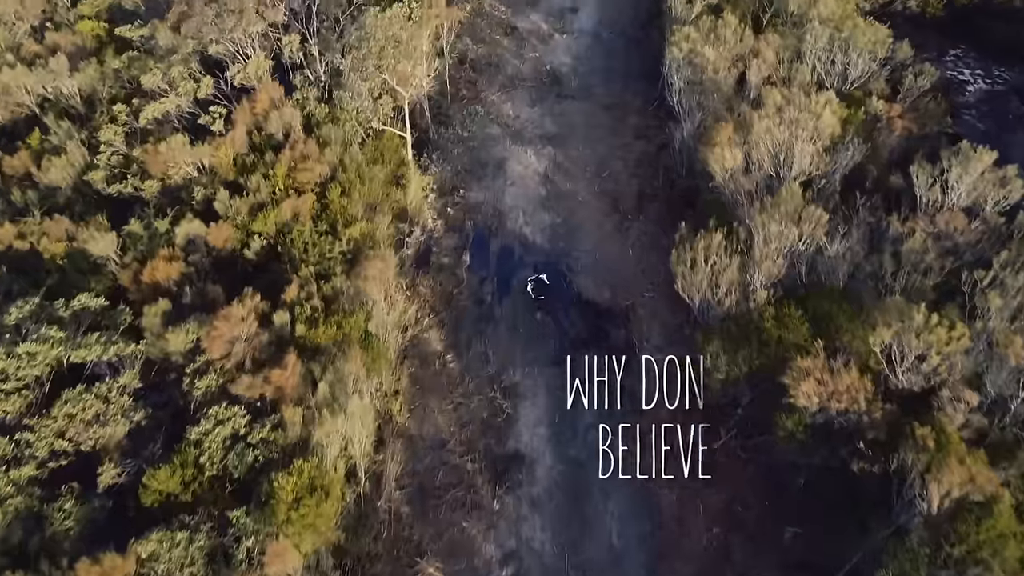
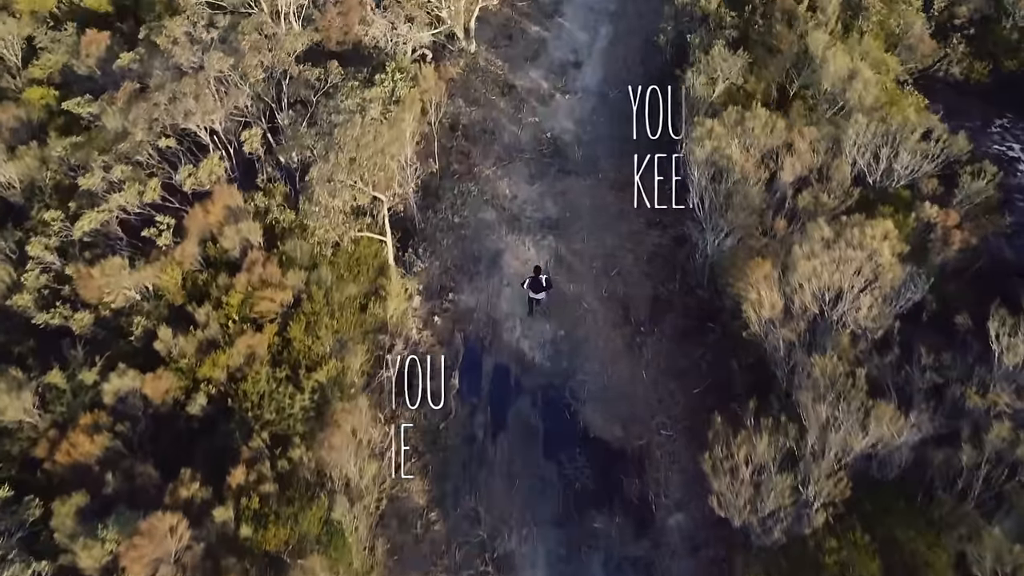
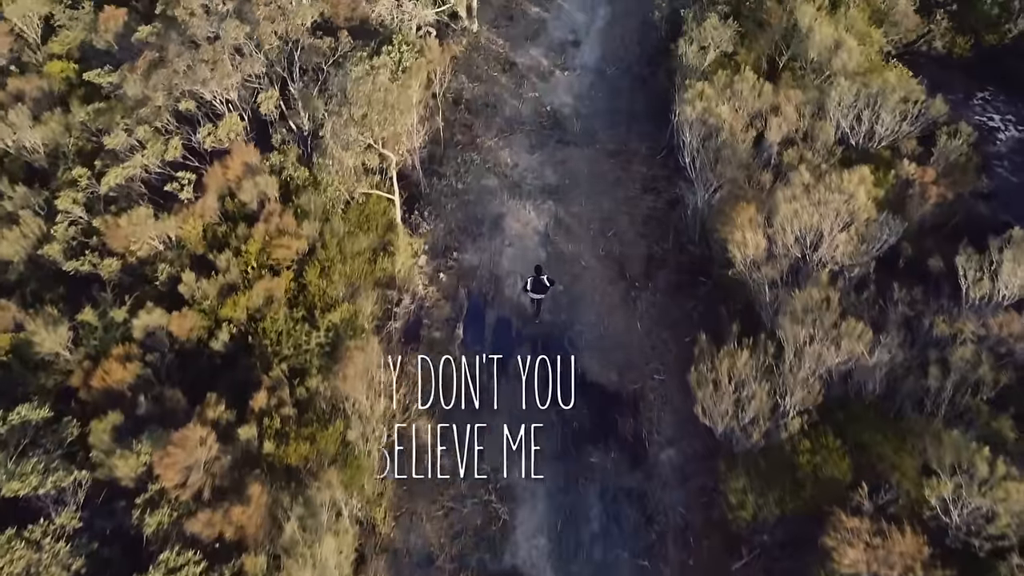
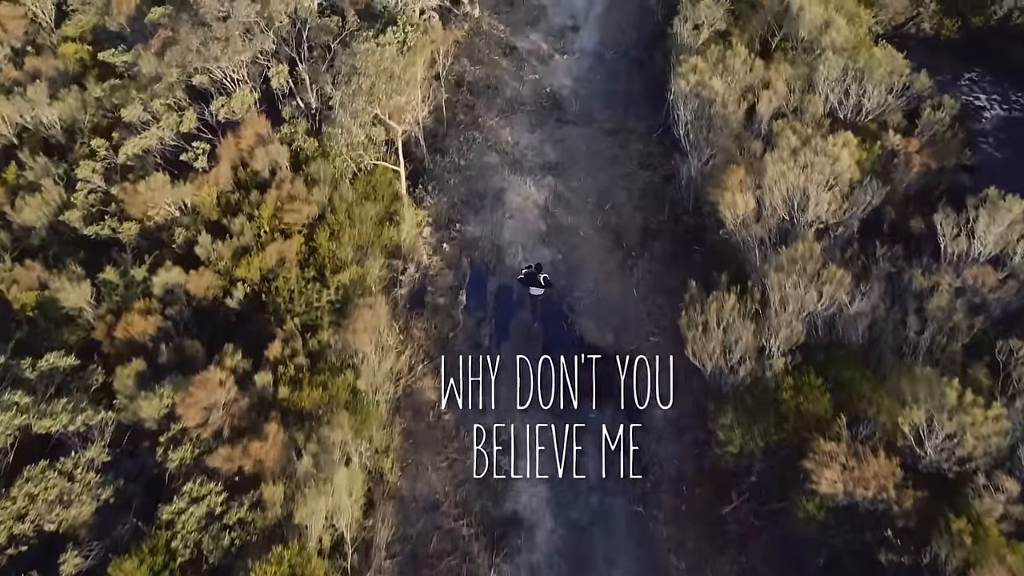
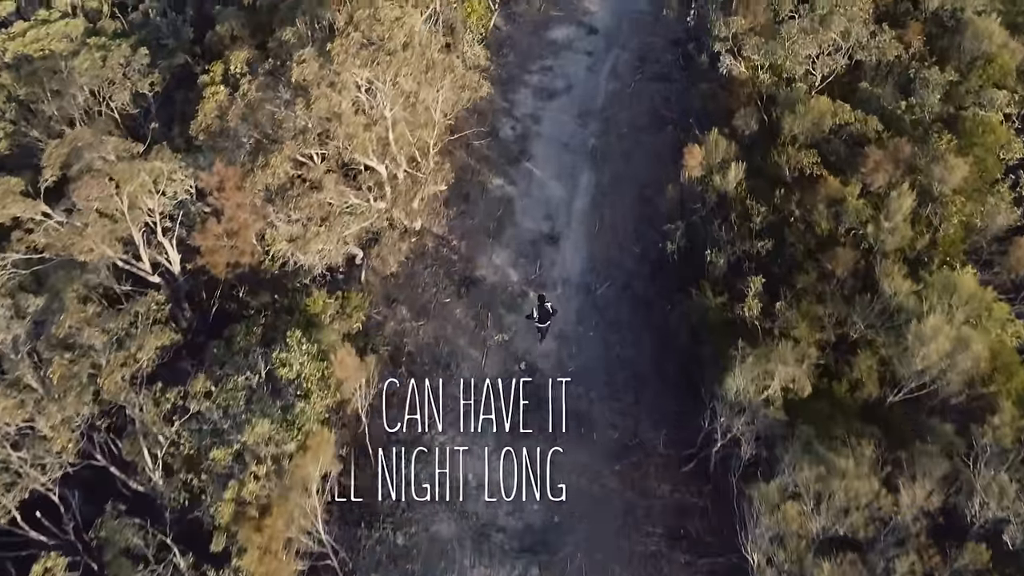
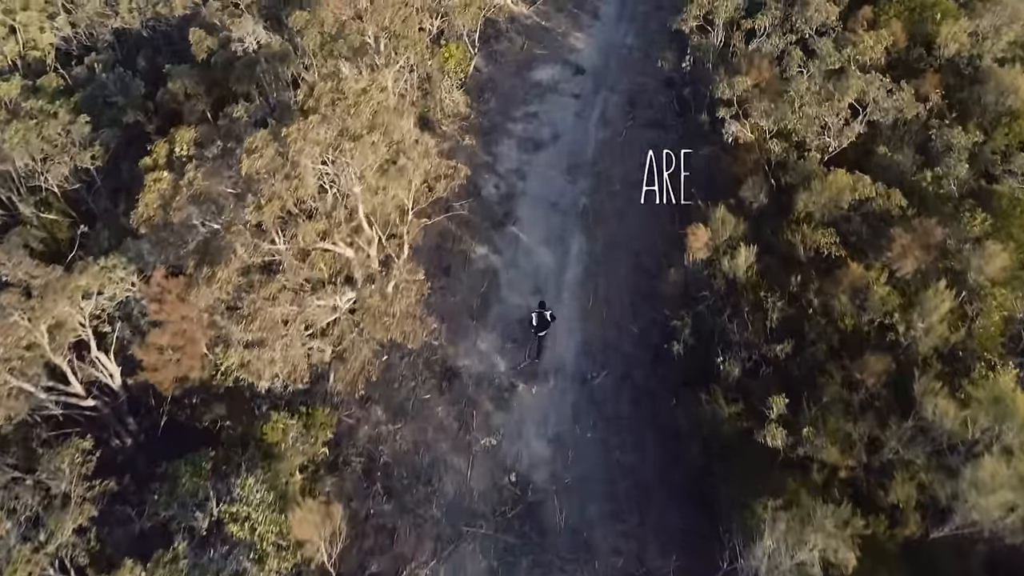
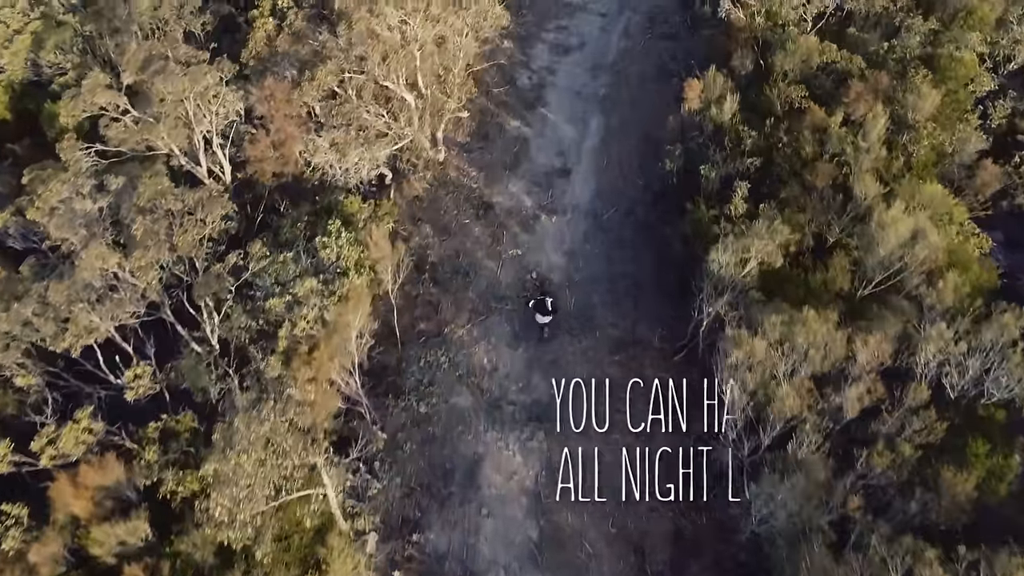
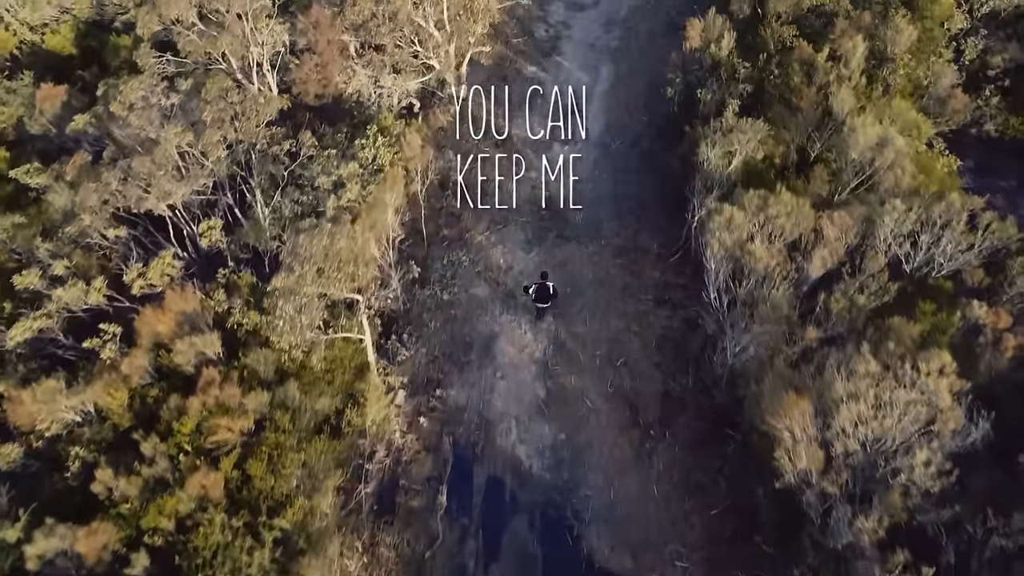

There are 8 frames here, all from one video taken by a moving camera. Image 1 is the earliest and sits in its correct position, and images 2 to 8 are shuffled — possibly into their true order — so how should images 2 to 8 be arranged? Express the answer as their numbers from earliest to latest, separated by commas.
4, 3, 2, 8, 7, 5, 6
